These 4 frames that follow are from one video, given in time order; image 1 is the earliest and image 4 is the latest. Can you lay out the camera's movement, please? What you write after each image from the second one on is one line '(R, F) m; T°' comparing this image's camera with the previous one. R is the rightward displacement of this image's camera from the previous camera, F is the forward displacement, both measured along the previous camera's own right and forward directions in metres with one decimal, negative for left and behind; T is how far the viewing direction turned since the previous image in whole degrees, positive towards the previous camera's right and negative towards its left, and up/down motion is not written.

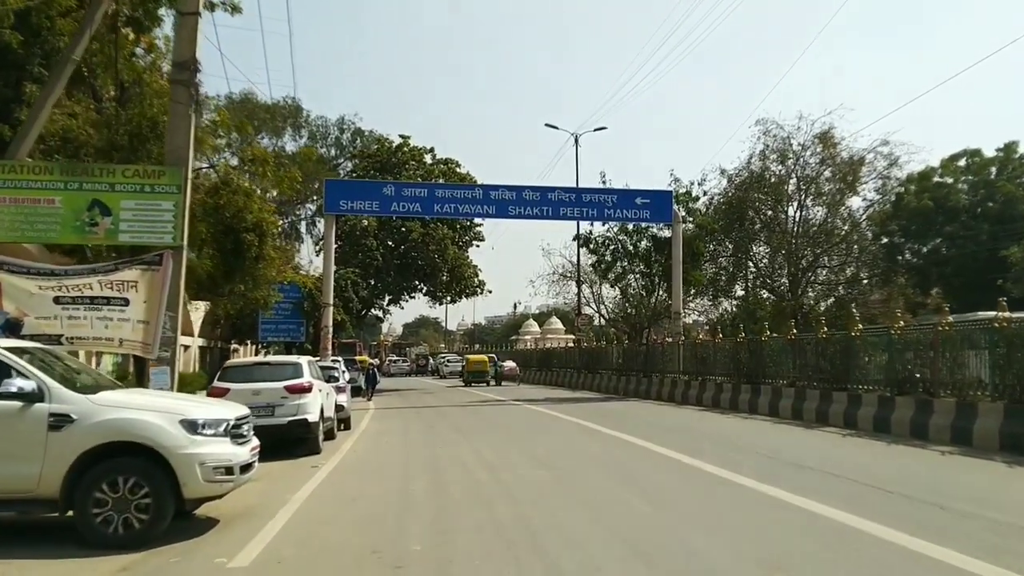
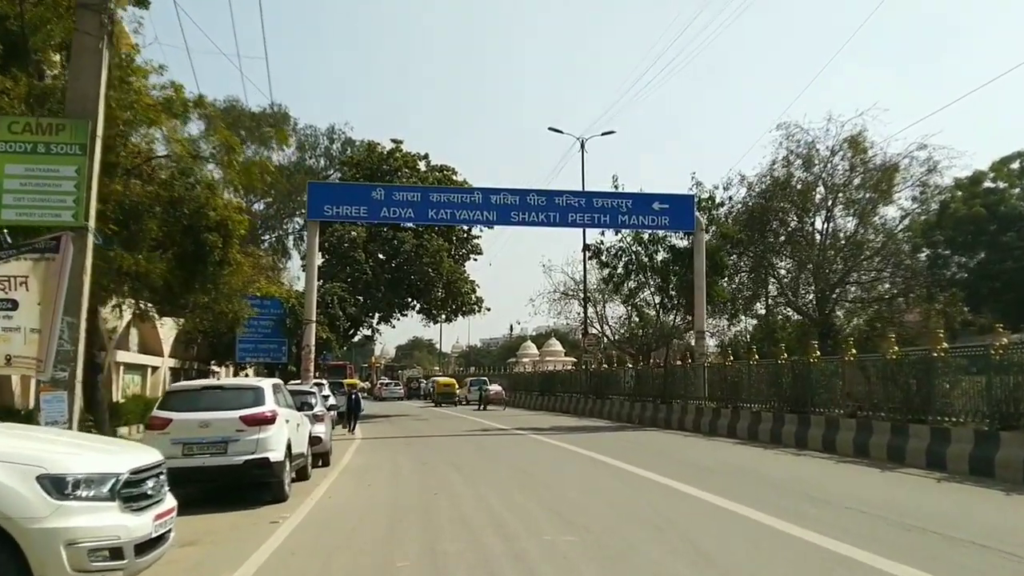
(-0.3, +3.1) m; 0°
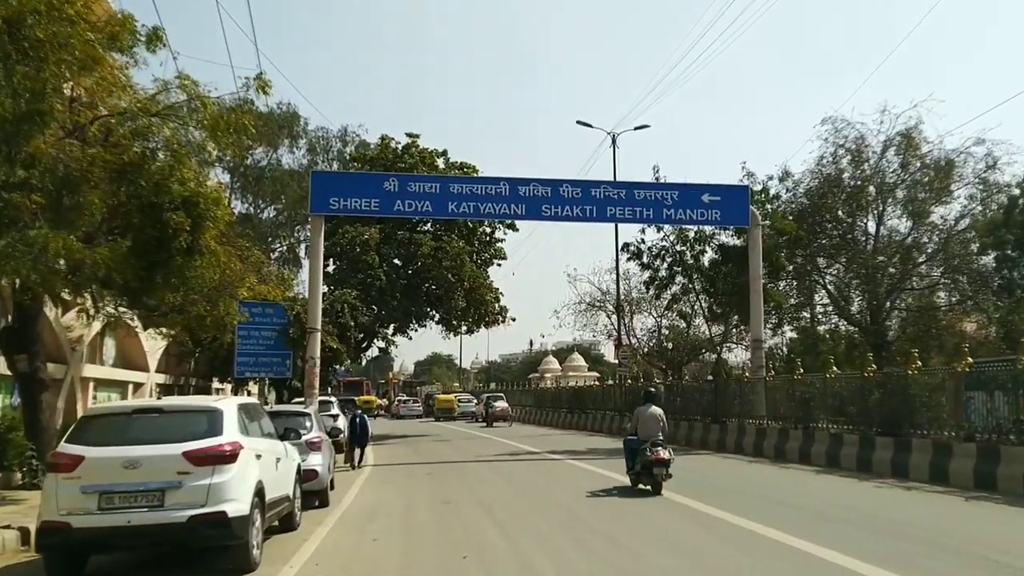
(-0.3, +3.4) m; -1°
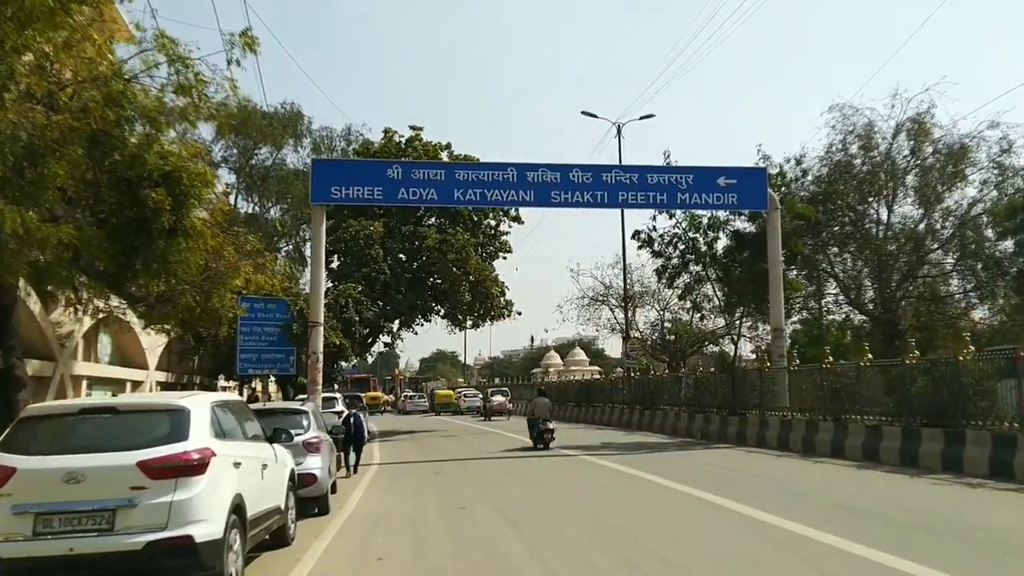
(-0.2, +1.0) m; 0°
